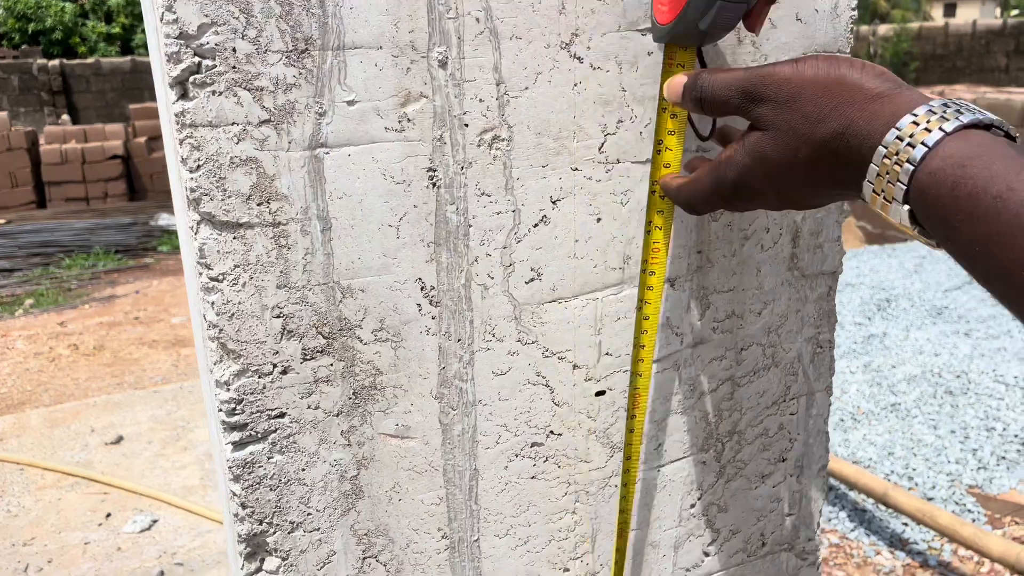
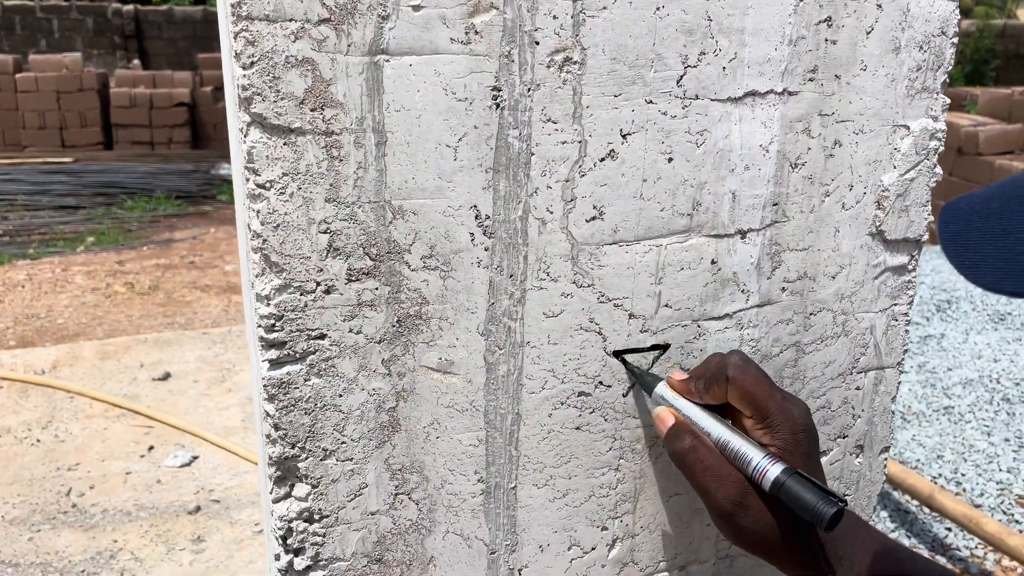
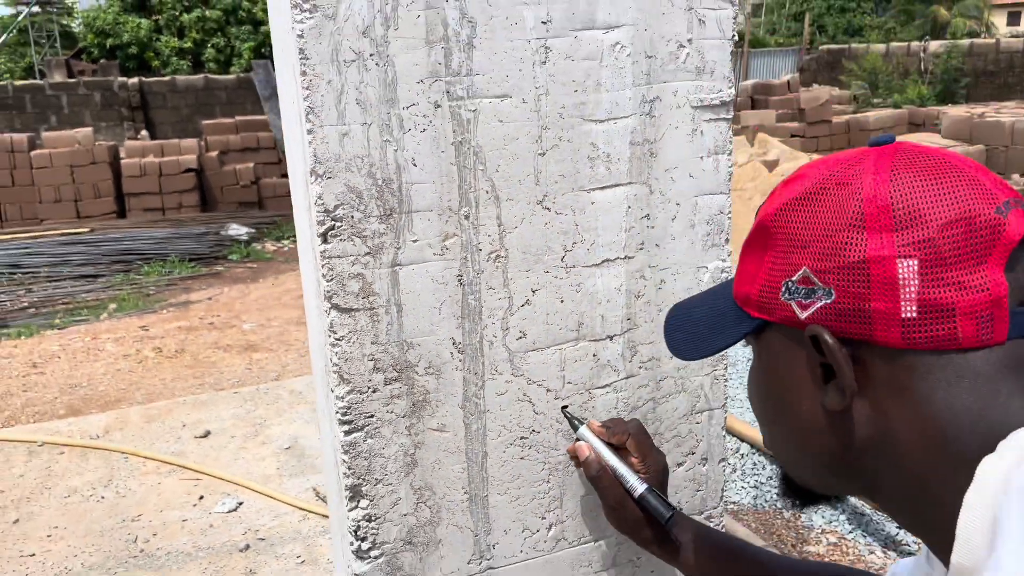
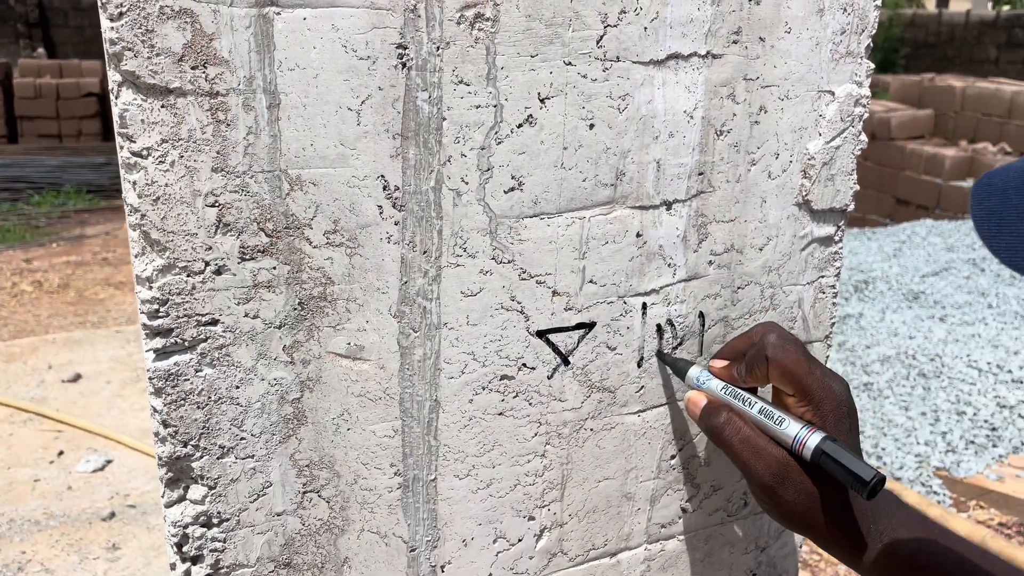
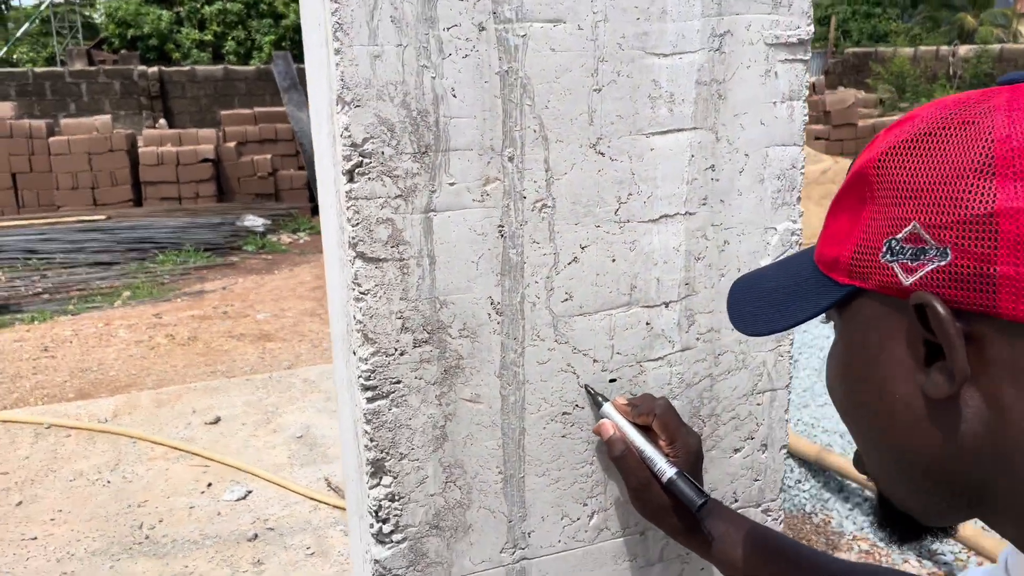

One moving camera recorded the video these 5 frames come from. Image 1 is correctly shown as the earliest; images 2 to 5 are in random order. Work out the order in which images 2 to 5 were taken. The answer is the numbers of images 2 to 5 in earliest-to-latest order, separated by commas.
3, 5, 2, 4
